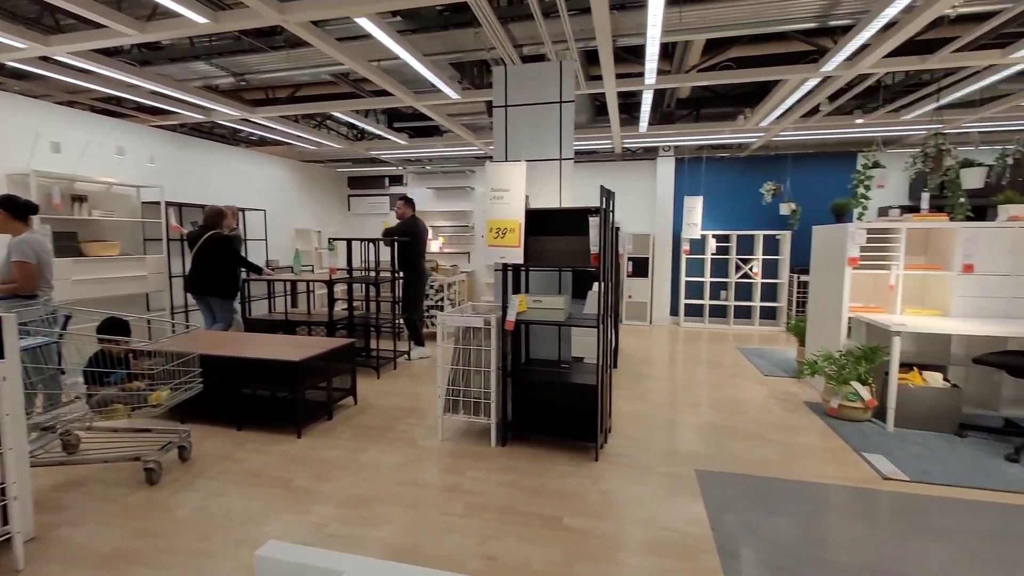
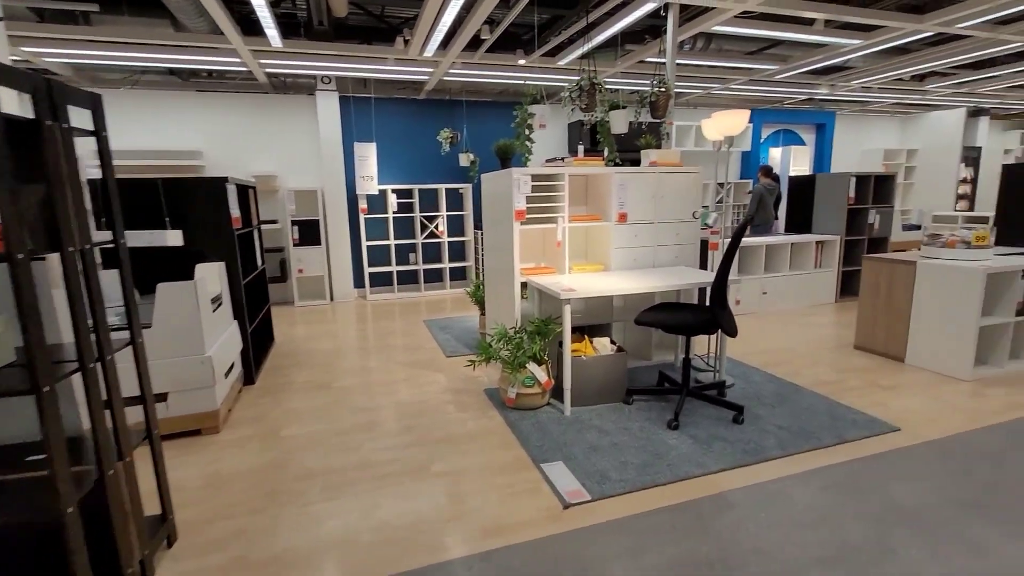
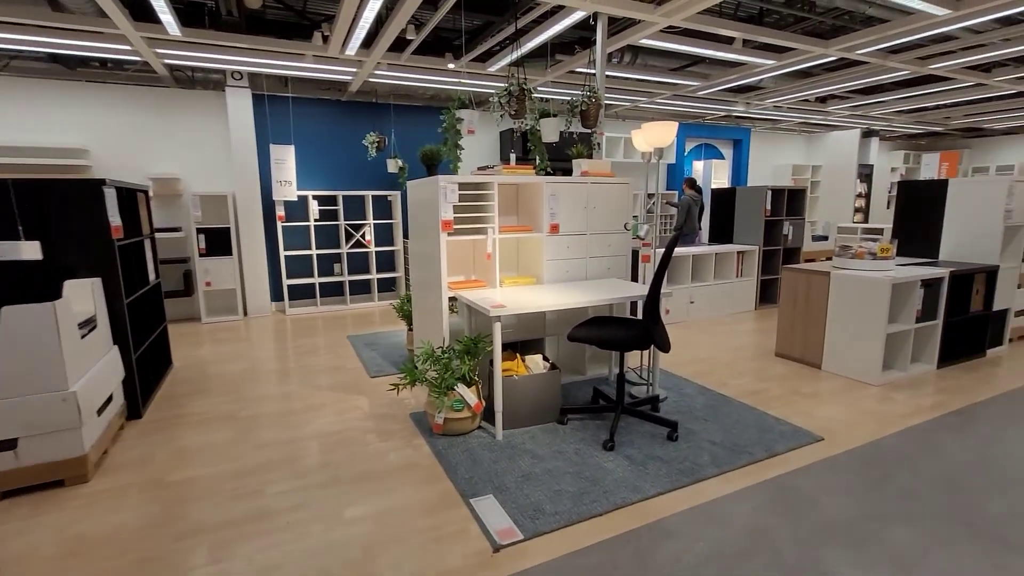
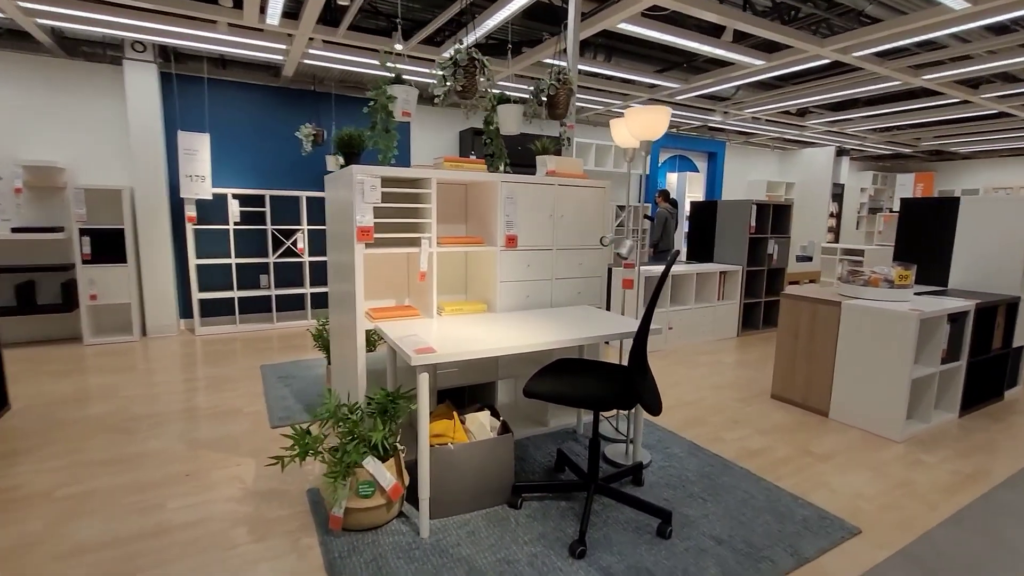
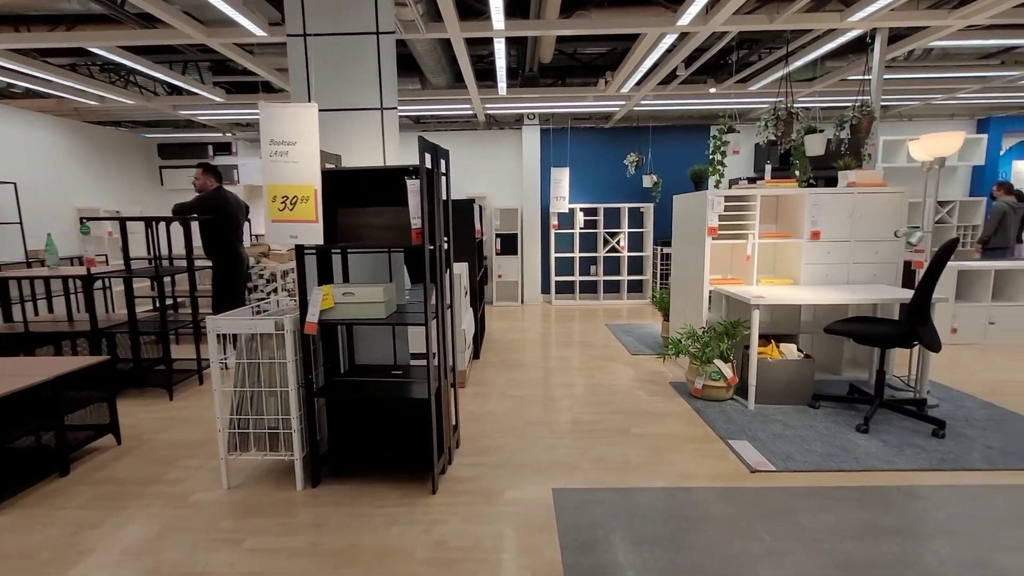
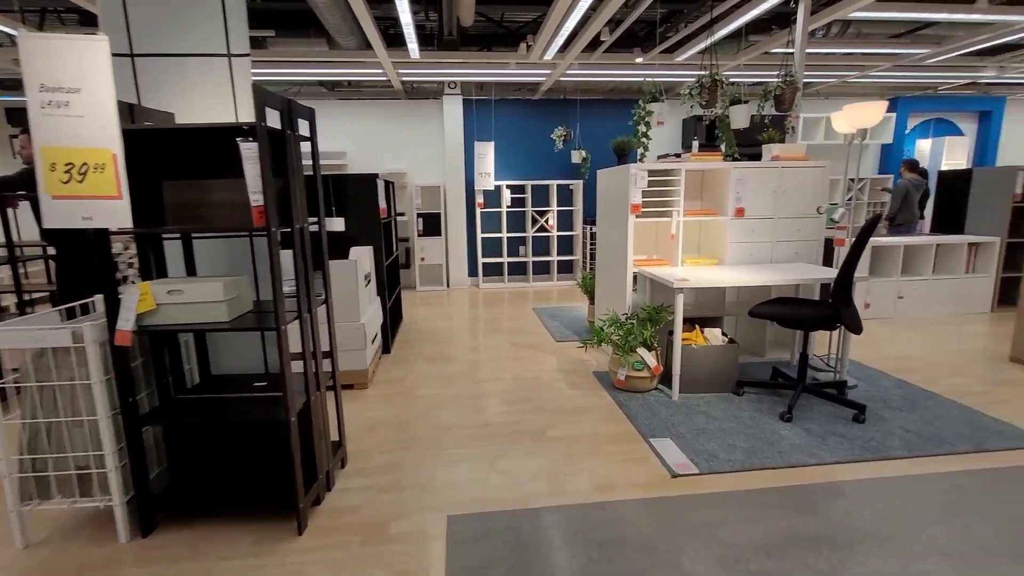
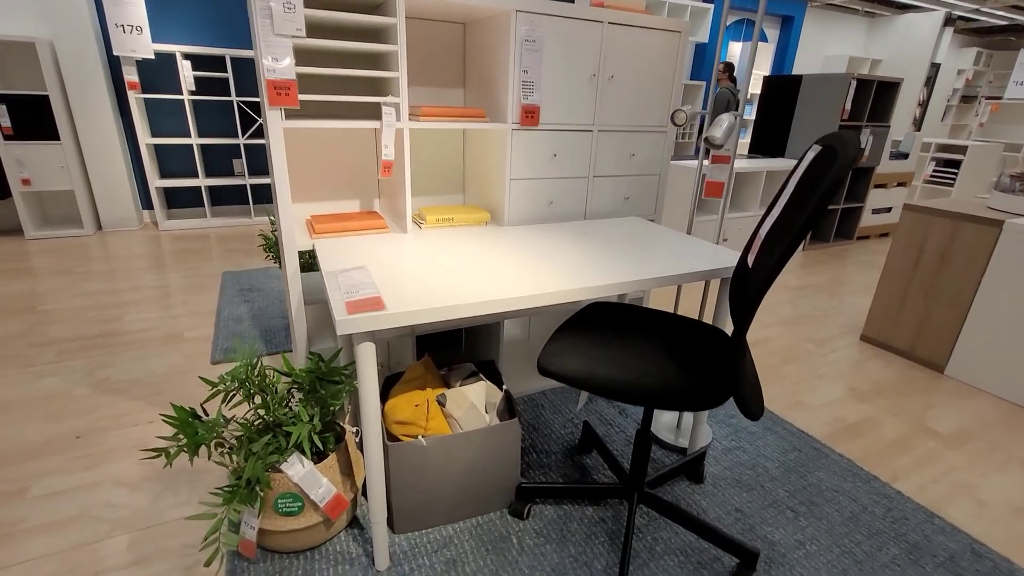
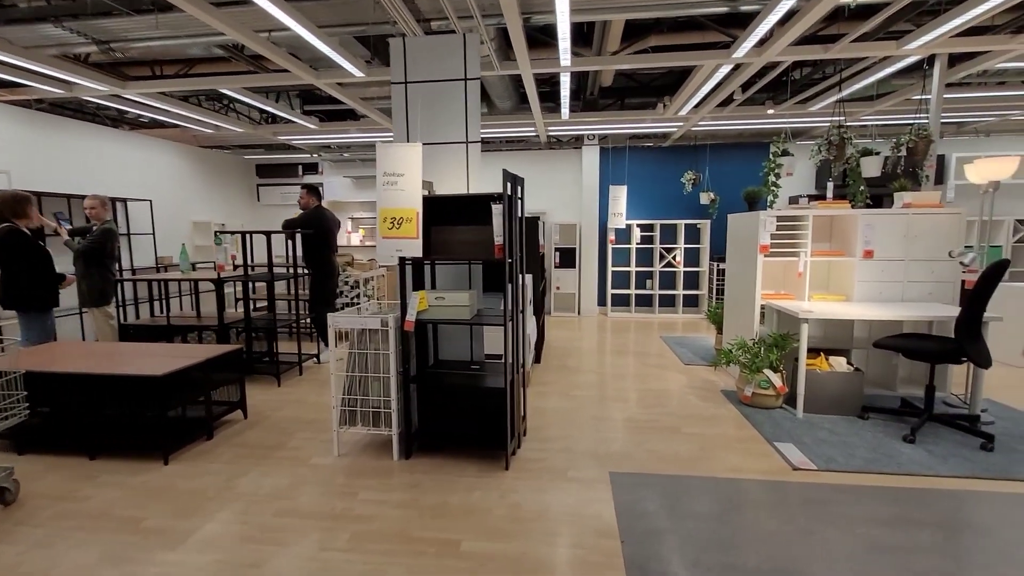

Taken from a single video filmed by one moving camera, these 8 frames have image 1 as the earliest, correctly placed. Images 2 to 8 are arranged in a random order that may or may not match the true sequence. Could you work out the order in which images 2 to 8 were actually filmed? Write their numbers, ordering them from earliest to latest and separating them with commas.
8, 5, 6, 2, 3, 4, 7
